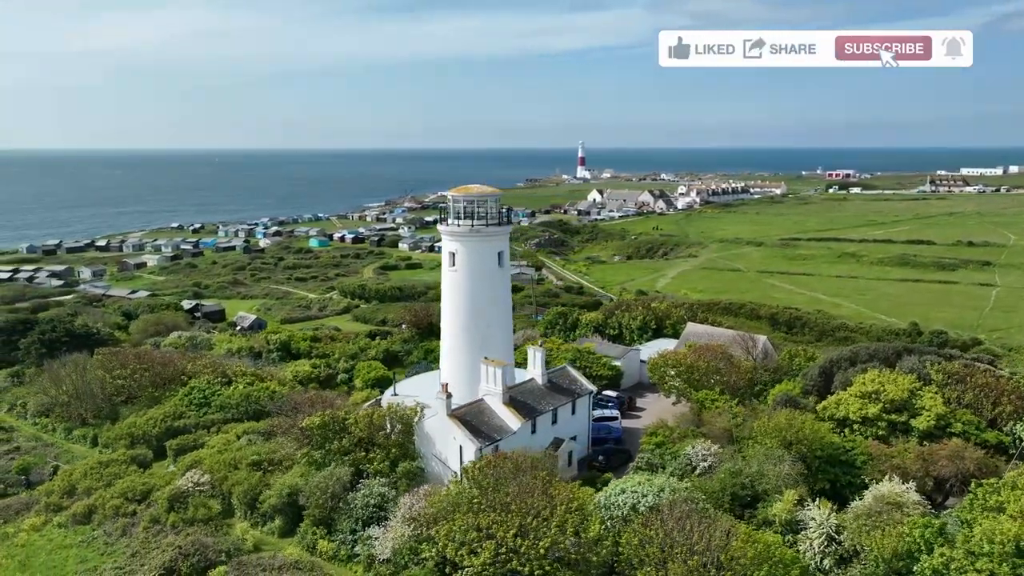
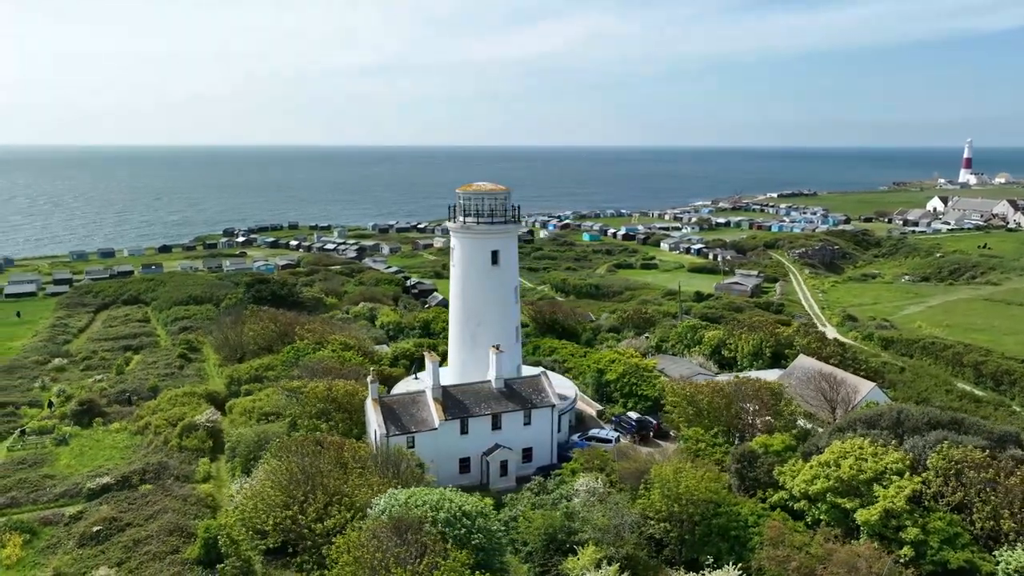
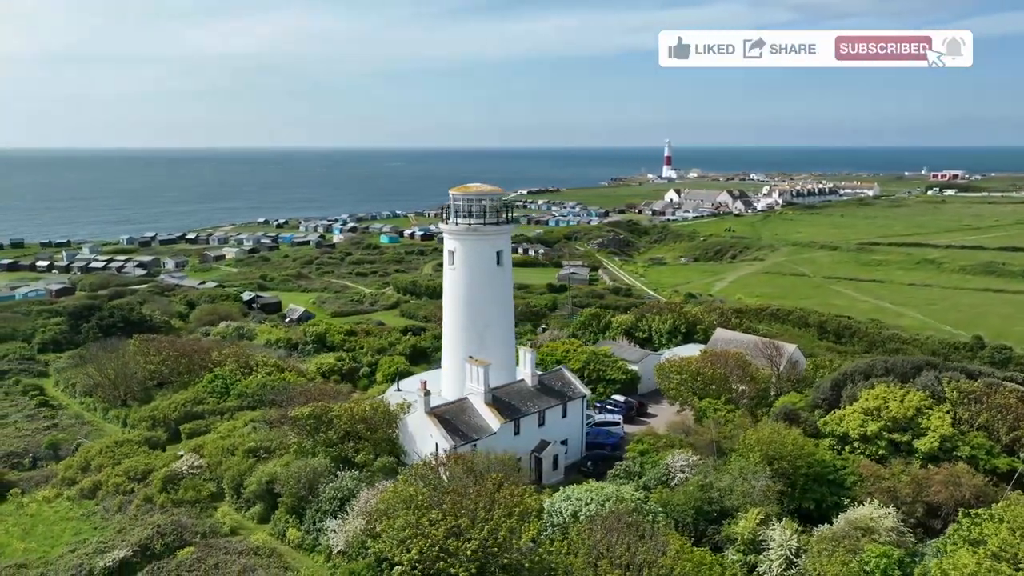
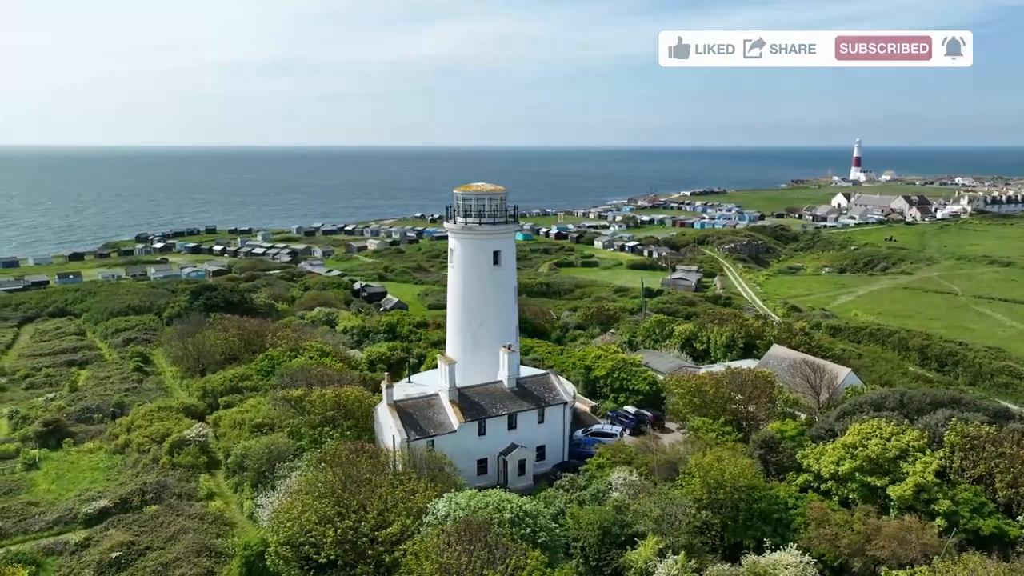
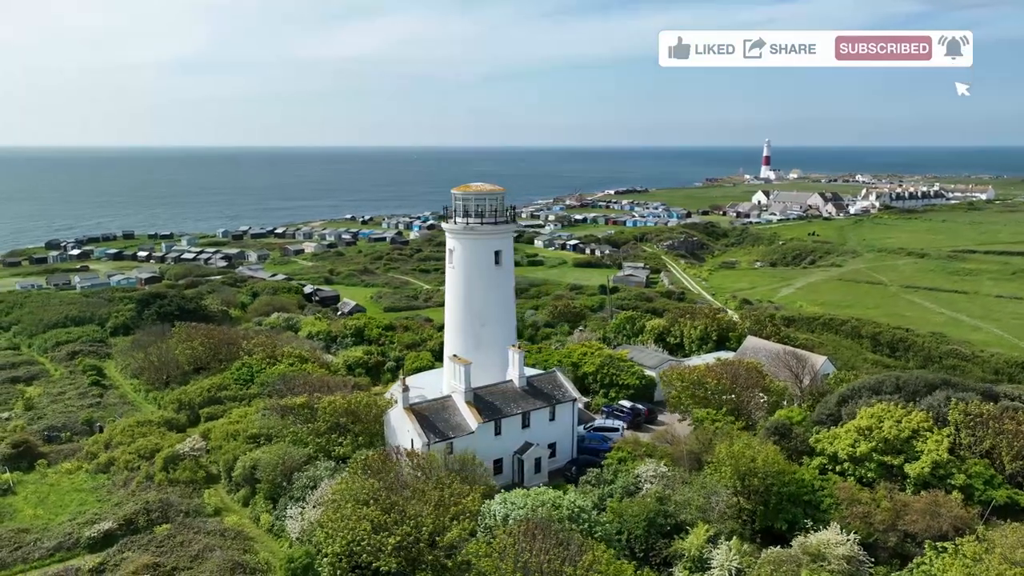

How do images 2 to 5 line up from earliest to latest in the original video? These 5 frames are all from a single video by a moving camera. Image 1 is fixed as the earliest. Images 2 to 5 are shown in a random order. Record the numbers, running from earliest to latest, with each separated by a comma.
3, 5, 4, 2
